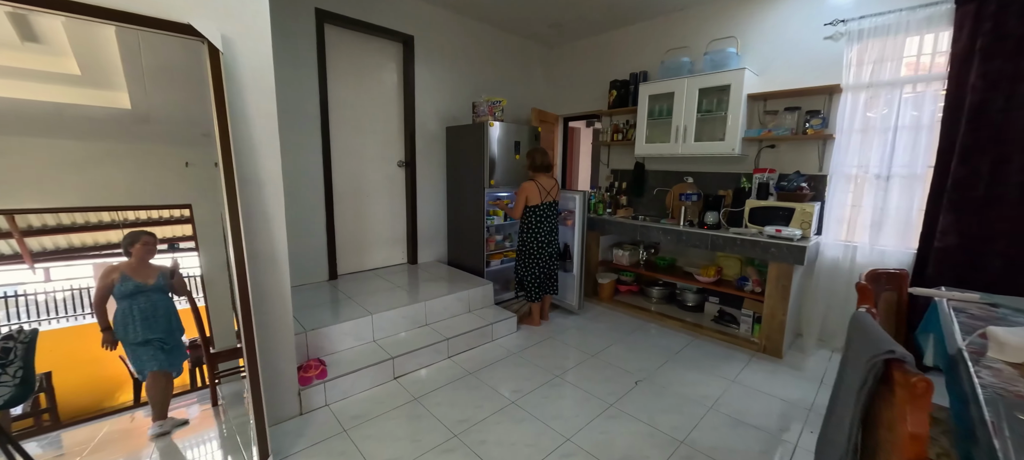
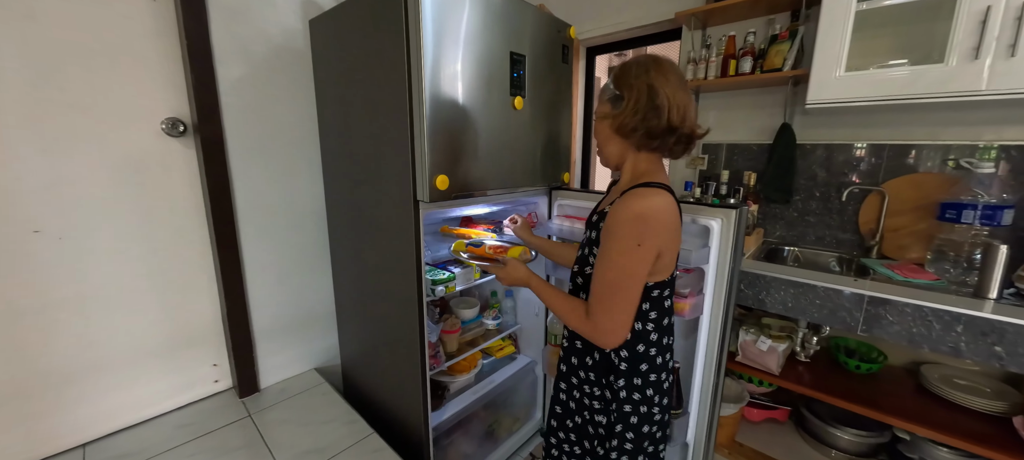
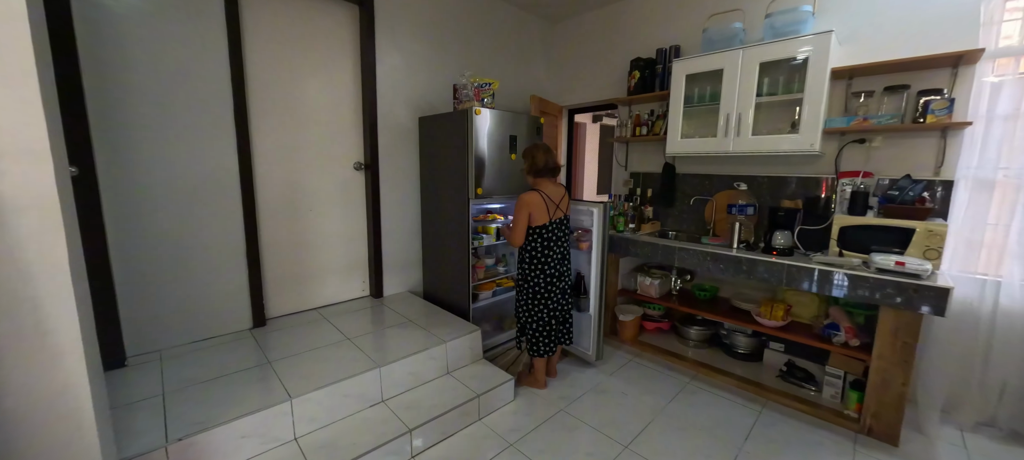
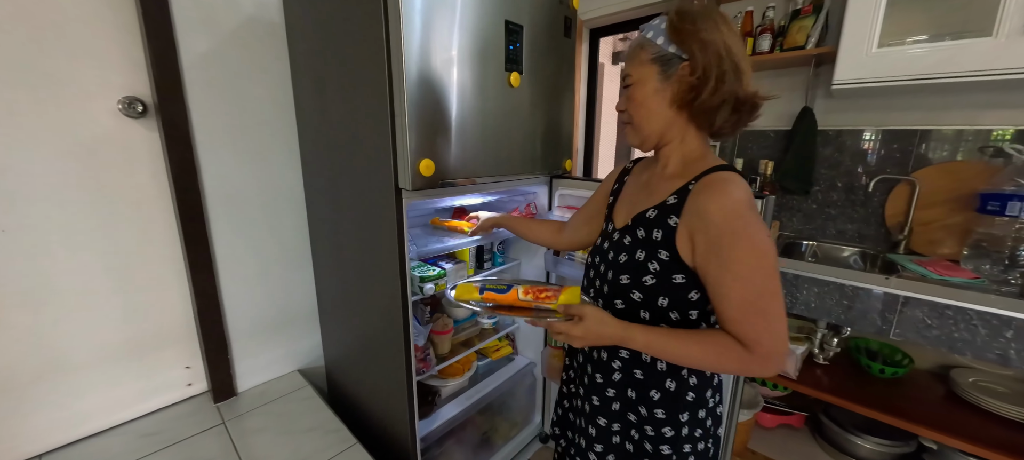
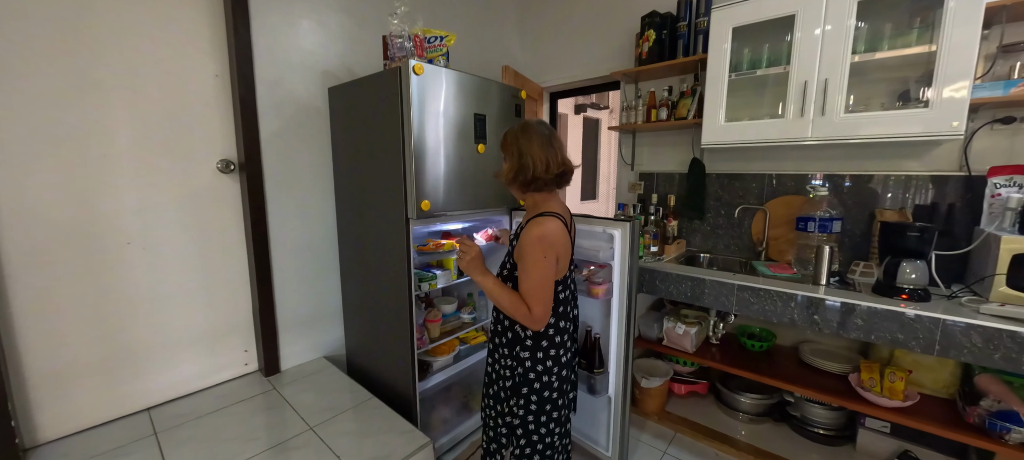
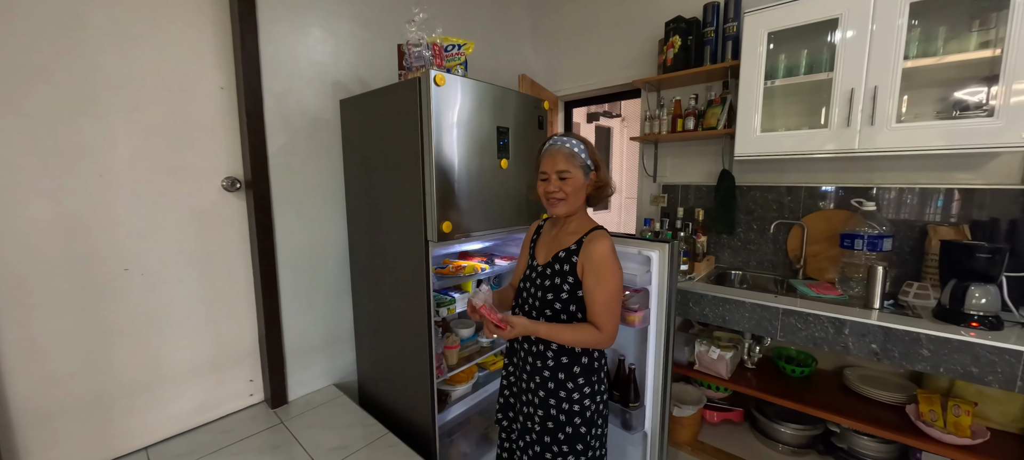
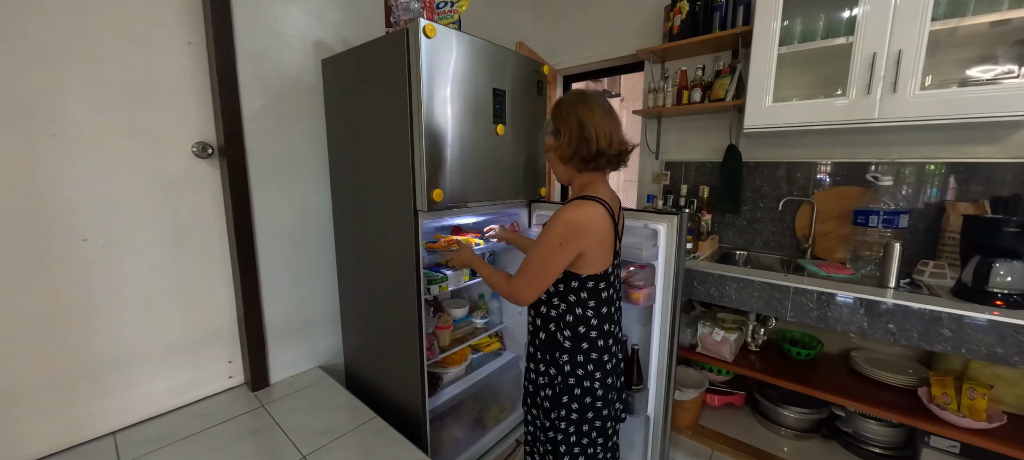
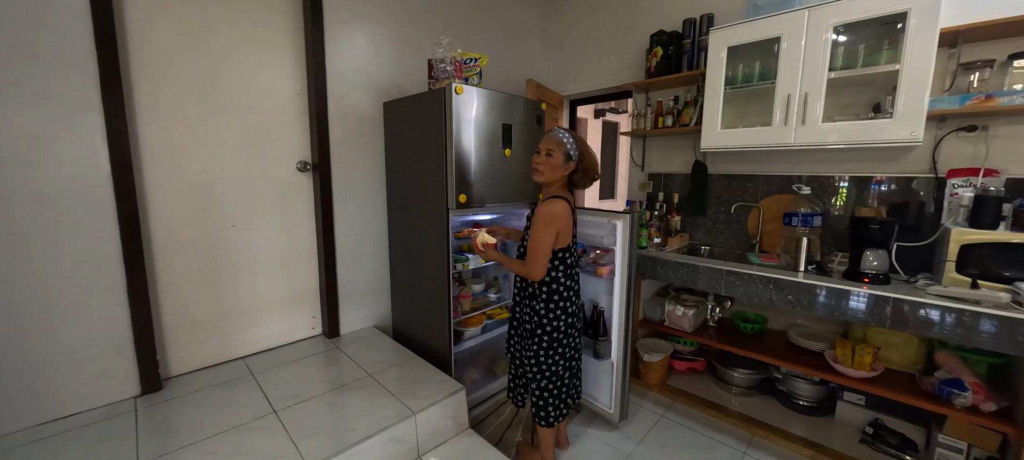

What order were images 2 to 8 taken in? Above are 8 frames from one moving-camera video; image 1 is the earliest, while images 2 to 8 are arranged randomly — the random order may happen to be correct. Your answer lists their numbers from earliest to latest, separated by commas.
3, 8, 6, 5, 7, 2, 4
